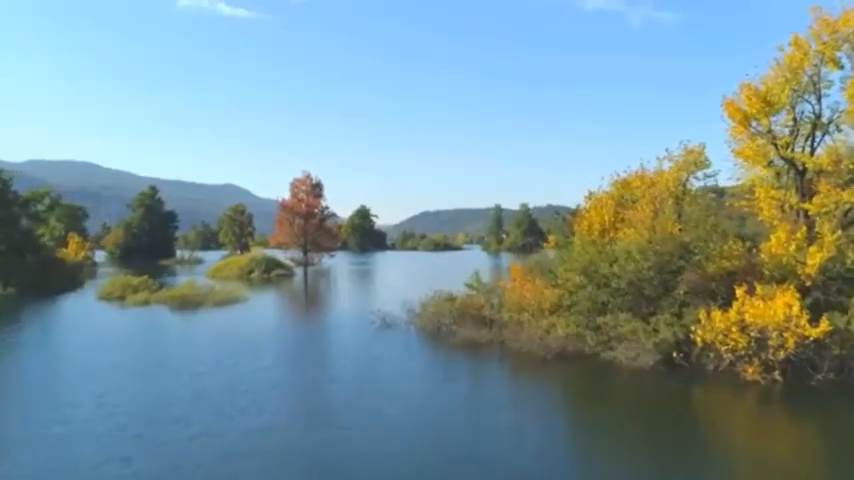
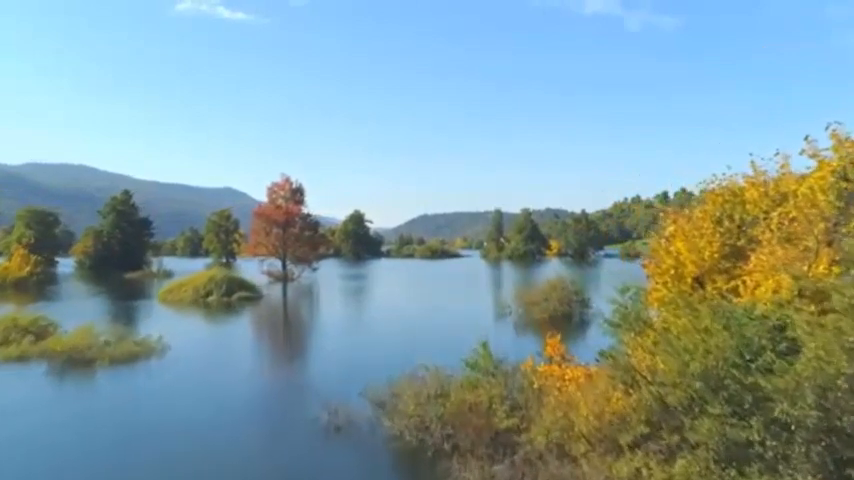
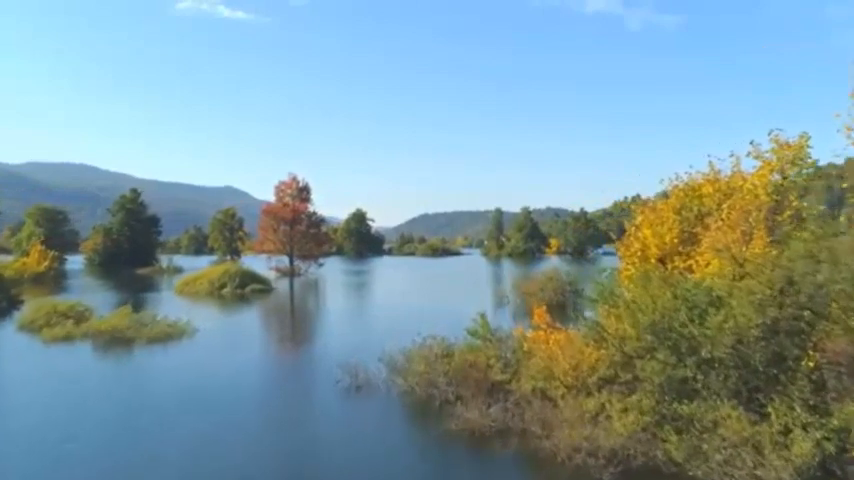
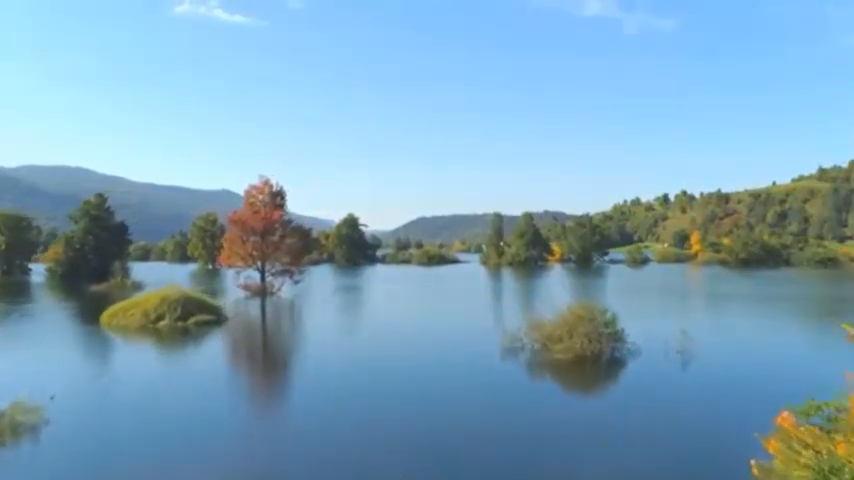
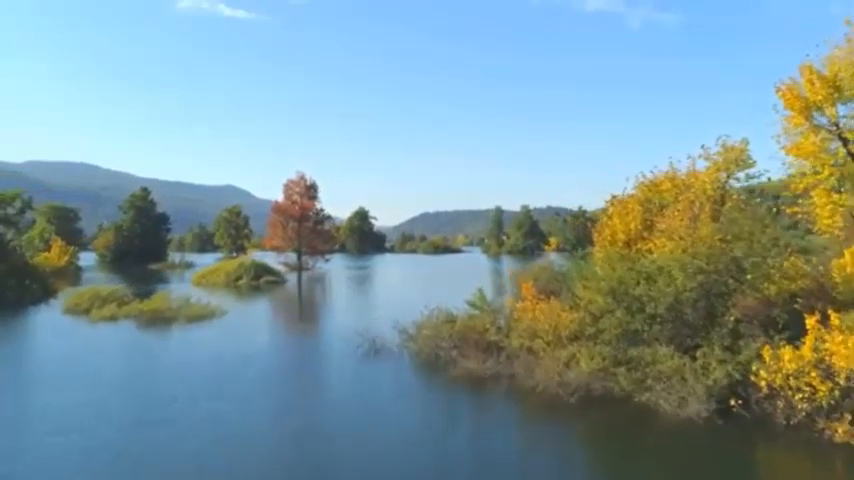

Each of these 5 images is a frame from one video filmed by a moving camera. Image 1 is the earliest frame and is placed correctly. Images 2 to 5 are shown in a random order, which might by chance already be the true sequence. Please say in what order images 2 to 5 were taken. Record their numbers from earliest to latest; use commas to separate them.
5, 3, 2, 4
